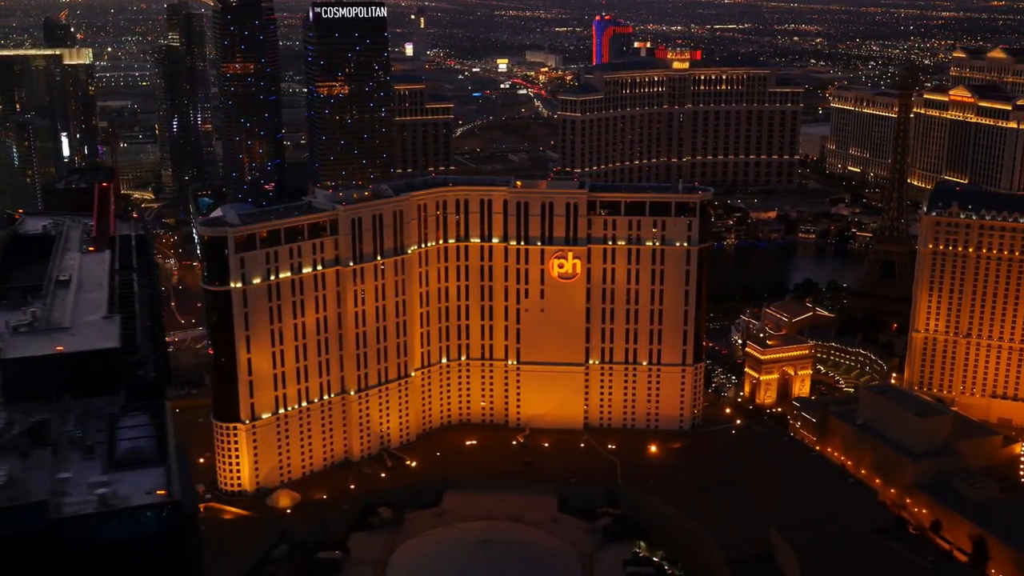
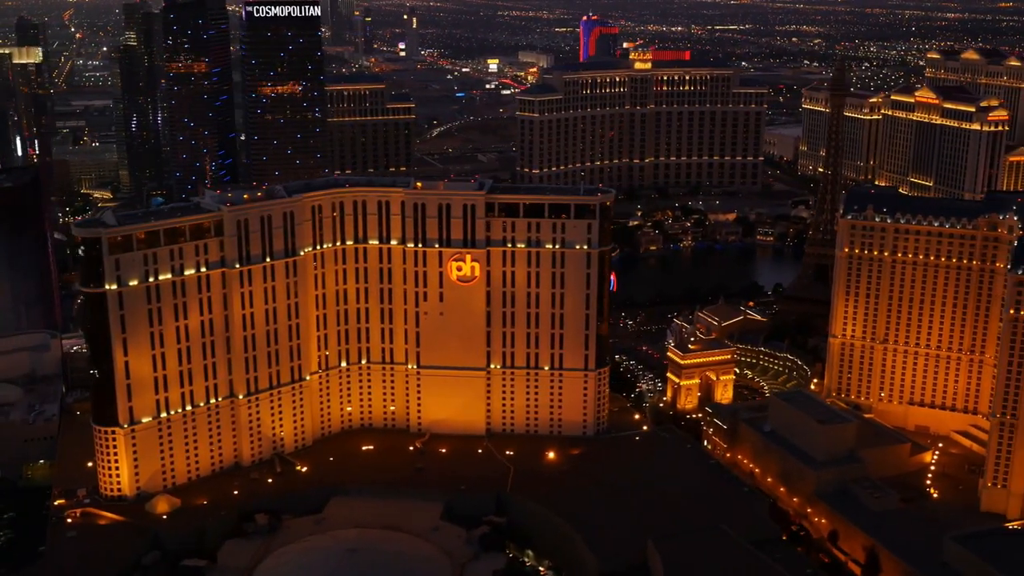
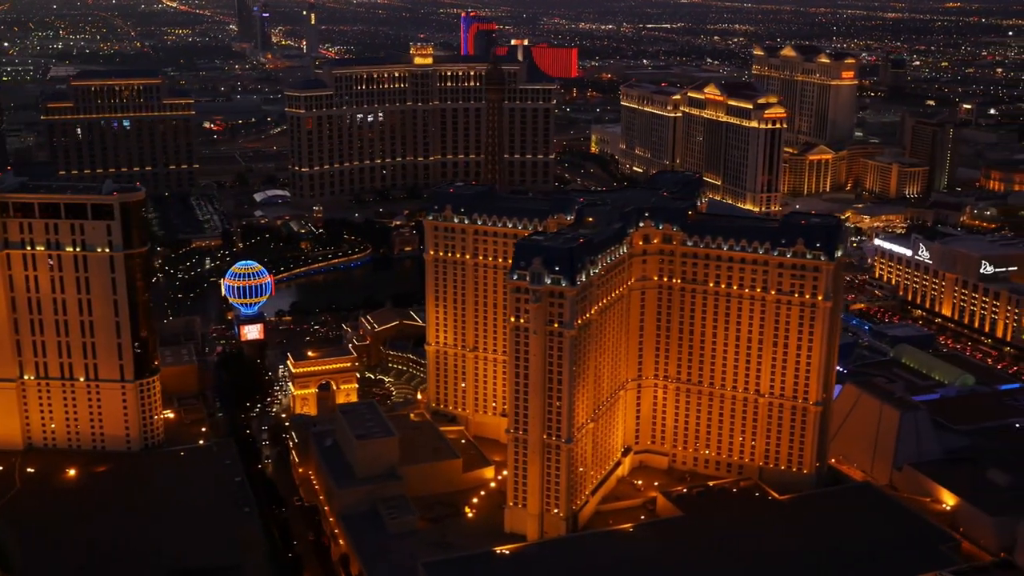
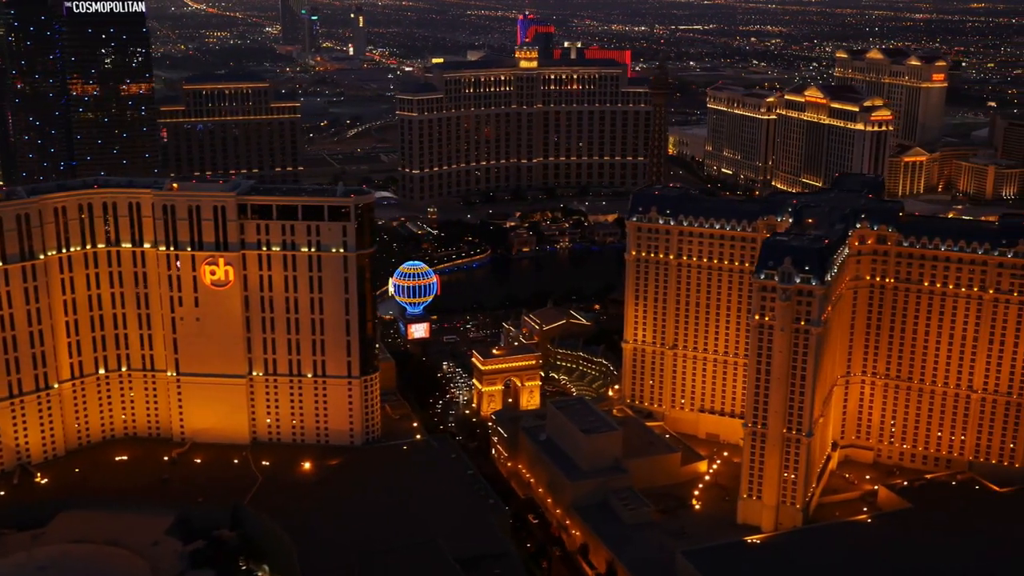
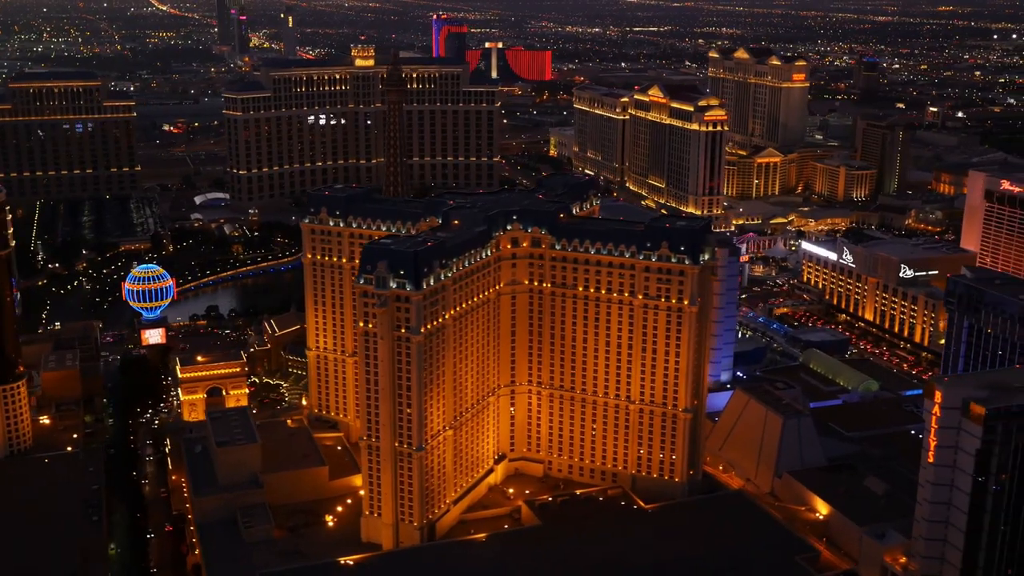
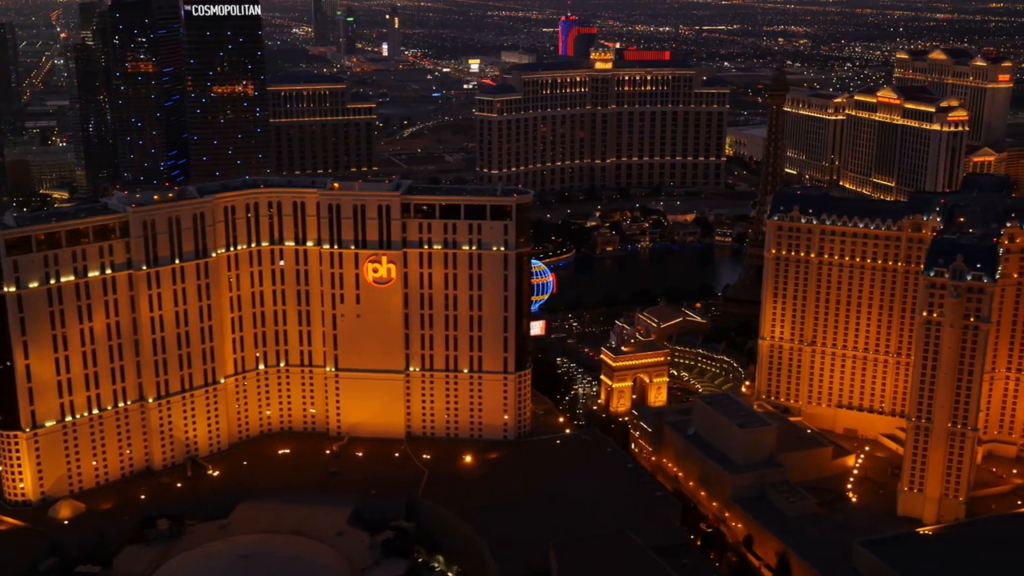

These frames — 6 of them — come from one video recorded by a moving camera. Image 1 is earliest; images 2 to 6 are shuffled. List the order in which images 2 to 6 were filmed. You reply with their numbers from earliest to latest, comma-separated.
2, 6, 4, 3, 5
